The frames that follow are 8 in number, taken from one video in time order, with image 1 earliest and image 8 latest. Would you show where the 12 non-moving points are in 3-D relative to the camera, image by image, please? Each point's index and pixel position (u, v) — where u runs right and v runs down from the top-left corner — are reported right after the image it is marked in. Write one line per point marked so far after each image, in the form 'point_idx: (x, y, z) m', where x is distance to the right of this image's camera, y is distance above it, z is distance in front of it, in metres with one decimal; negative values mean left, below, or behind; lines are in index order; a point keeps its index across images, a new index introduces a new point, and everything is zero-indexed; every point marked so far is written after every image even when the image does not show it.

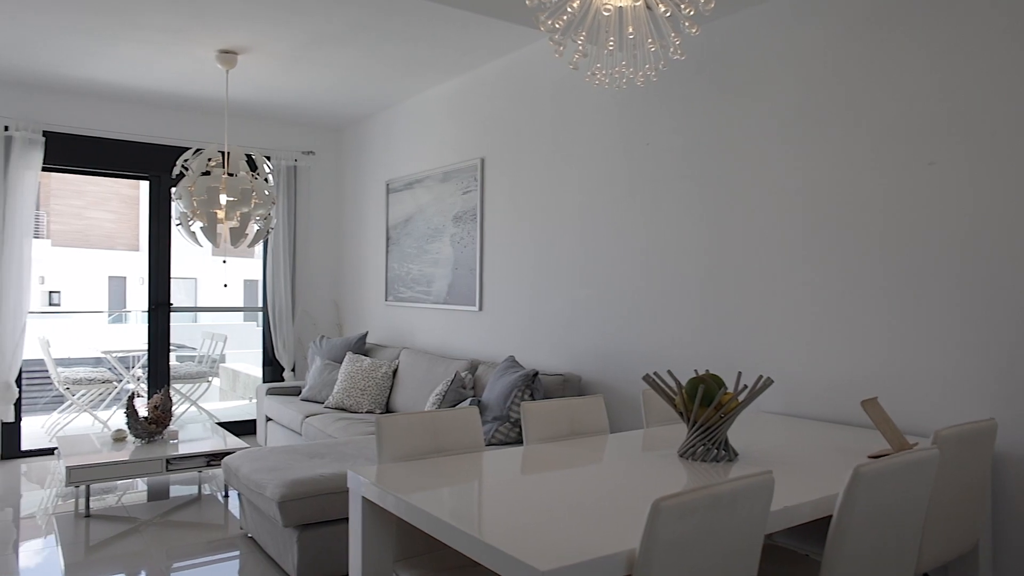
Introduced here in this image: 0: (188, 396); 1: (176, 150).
0: (-2.5, -0.8, +5.8) m
1: (-2.5, +1.0, +5.6) m
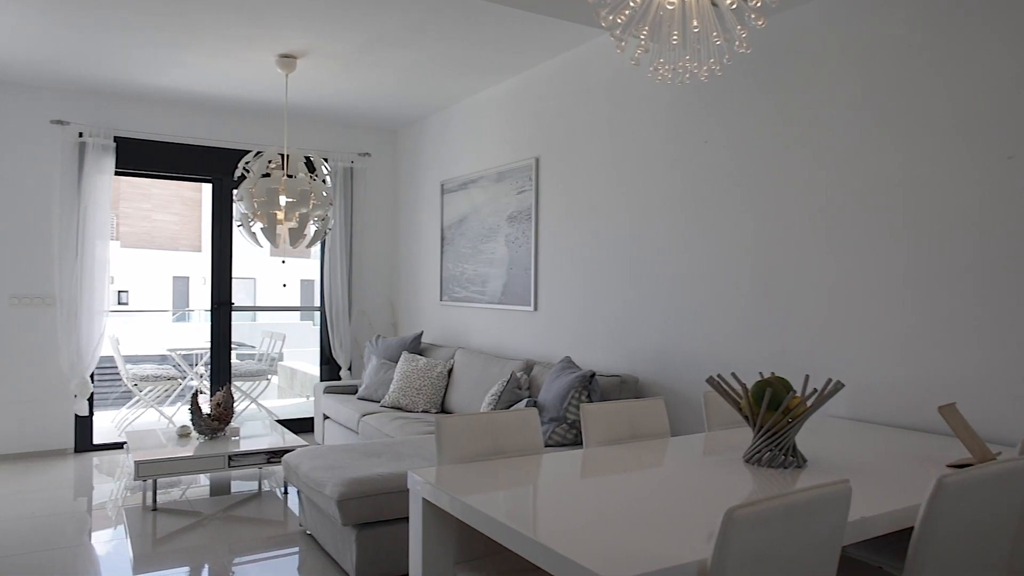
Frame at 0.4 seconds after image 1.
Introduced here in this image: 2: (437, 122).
0: (-2.1, -0.8, +5.9) m
1: (-2.1, +1.0, +5.7) m
2: (-0.6, +1.3, +5.7) m
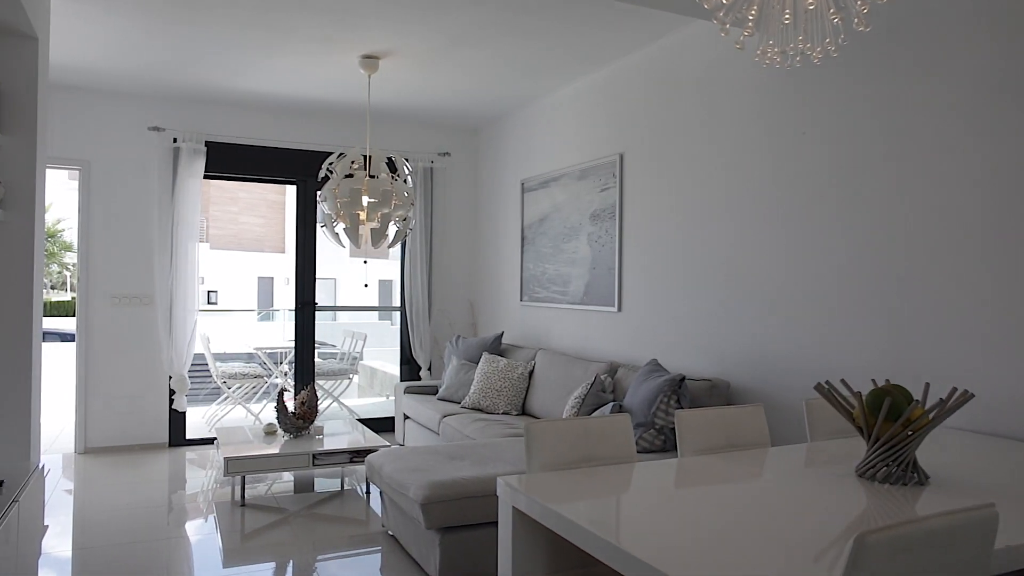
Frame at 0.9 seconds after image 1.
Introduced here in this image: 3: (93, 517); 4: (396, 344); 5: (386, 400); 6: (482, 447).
0: (-1.4, -0.8, +6.0) m
1: (-1.5, +1.0, +5.8) m
2: (0.0, +1.3, +5.6) m
3: (-2.3, -1.2, +4.1) m
4: (-1.0, -0.5, +6.2) m
5: (-1.0, -0.9, +6.2) m
6: (-0.1, -0.7, +3.4) m
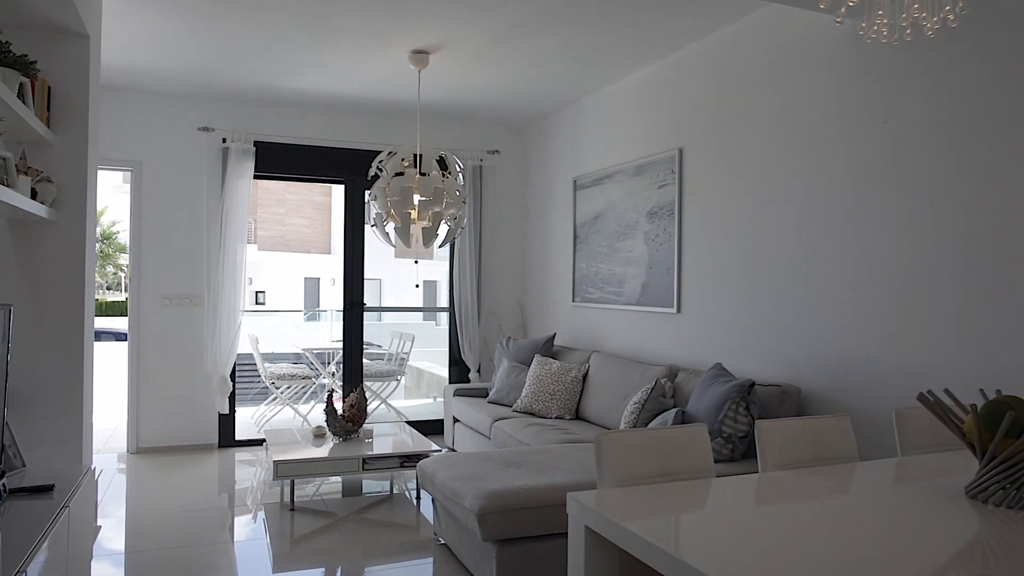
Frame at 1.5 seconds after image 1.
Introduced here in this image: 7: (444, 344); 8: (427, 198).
0: (-1.0, -0.8, +5.9) m
1: (-1.1, +1.0, +5.7) m
2: (+0.4, +1.3, +5.5) m
3: (-2.0, -1.2, +4.0) m
4: (-0.5, -0.5, +6.1) m
5: (-0.6, -0.9, +6.1) m
6: (+0.1, -0.7, +3.3) m
7: (-0.5, -0.4, +6.1) m
8: (-0.4, +0.5, +4.0) m
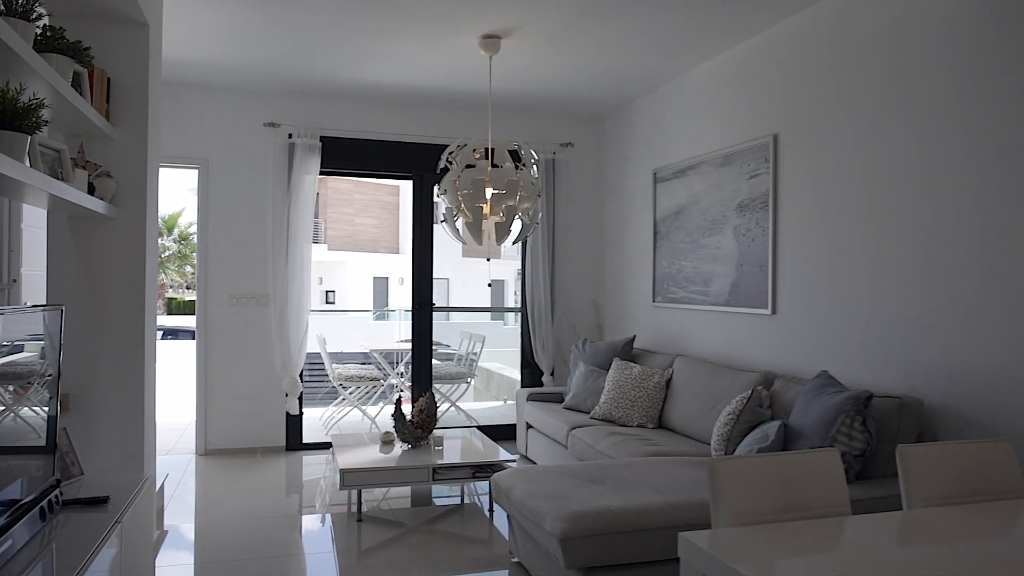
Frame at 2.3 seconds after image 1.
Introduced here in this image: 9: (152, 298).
0: (-0.5, -0.8, +5.7) m
1: (-0.5, +1.0, +5.5) m
2: (+0.9, +1.3, +5.1) m
3: (-1.6, -1.2, +3.9) m
4: (0.0, -0.5, +5.9) m
5: (-0.1, -0.9, +5.9) m
6: (+0.4, -0.7, +3.0) m
7: (0.0, -0.4, +5.9) m
8: (-0.1, +0.5, +3.7) m
9: (-1.5, 0.0, +3.1) m
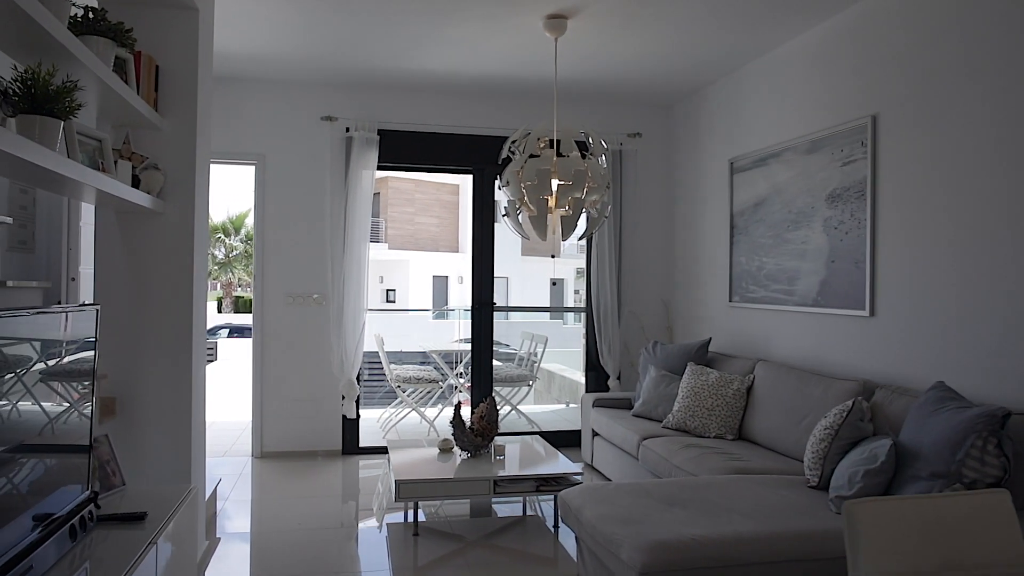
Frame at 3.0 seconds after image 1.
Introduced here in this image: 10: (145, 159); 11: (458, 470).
0: (0.0, -0.8, +5.4) m
1: (-0.1, +1.0, +5.3) m
2: (+1.3, +1.3, +4.8) m
3: (-1.2, -1.2, +3.8) m
4: (+0.5, -0.4, +5.6) m
5: (+0.4, -0.9, +5.6) m
6: (+0.7, -0.7, +2.7) m
7: (+0.5, -0.4, +5.6) m
8: (+0.3, +0.5, +3.5) m
9: (-1.2, 0.0, +2.9) m
10: (-1.3, +0.5, +2.7) m
11: (-0.3, -0.8, +3.5) m
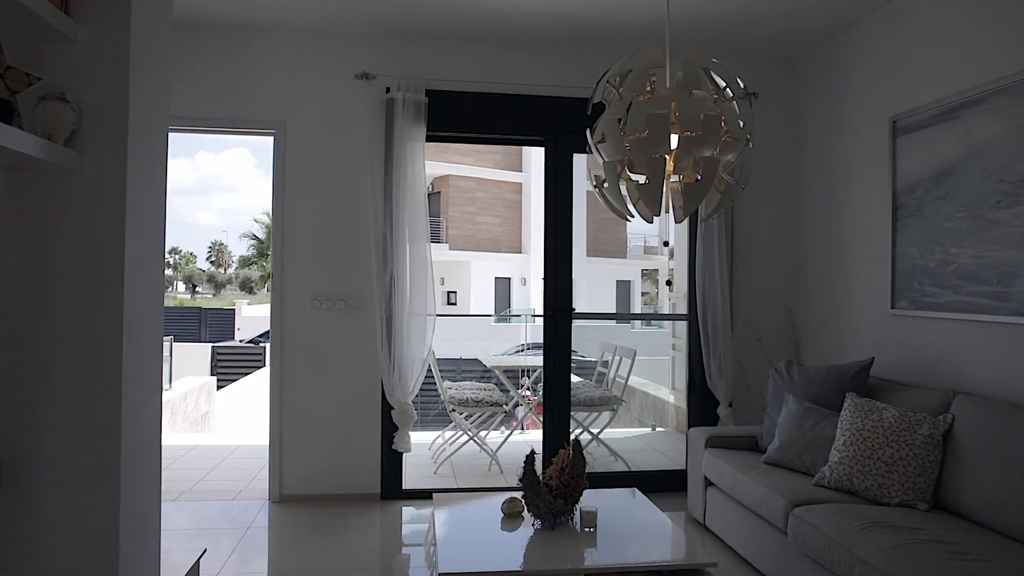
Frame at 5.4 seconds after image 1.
0: (+0.4, -0.8, +4.4) m
1: (+0.4, +1.0, +4.2) m
2: (+1.8, +1.3, +3.6) m
3: (-0.9, -1.2, +2.8) m
4: (+1.0, -0.5, +4.4) m
5: (+0.9, -0.9, +4.4) m
6: (+0.9, -0.7, +1.5) m
7: (+1.0, -0.4, +4.4) m
8: (+0.6, +0.5, +2.4) m
9: (-0.9, 0.0, +1.9) m
10: (-1.1, +0.5, +1.7) m
11: (+0.1, -0.9, +2.4) m
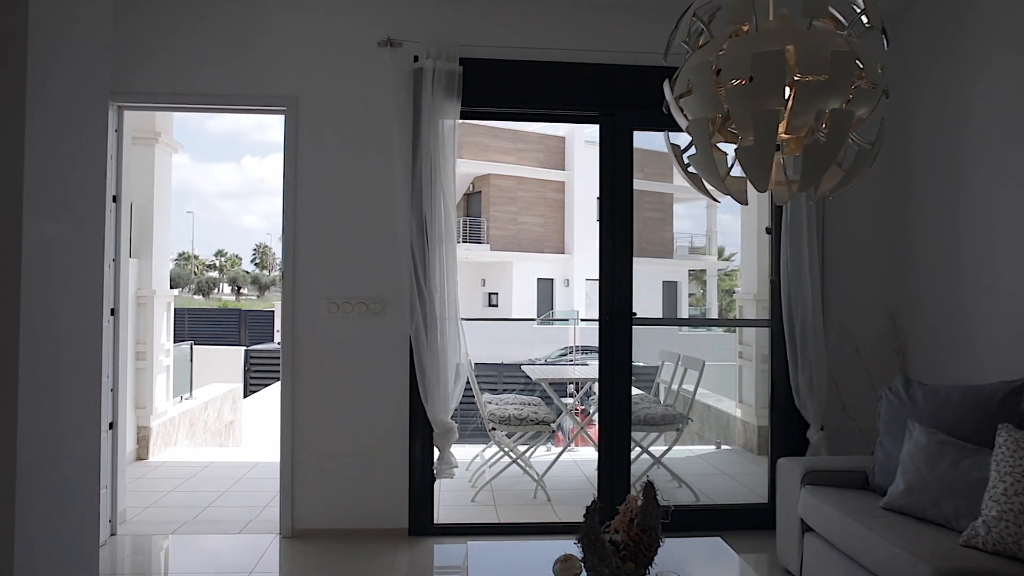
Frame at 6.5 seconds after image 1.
0: (+0.7, -0.8, +3.7) m
1: (+0.6, +1.0, +3.6) m
2: (+1.9, +1.3, +2.9) m
3: (-0.8, -1.2, +2.2) m
4: (+1.2, -0.5, +3.8) m
5: (+1.1, -0.9, +3.8) m
6: (+1.0, -0.7, +0.9) m
7: (+1.2, -0.4, +3.8) m
8: (+0.7, +0.5, +1.7) m
9: (-0.8, 0.0, +1.4) m
10: (-1.0, +0.5, +1.1) m
11: (+0.2, -0.9, +1.8) m
